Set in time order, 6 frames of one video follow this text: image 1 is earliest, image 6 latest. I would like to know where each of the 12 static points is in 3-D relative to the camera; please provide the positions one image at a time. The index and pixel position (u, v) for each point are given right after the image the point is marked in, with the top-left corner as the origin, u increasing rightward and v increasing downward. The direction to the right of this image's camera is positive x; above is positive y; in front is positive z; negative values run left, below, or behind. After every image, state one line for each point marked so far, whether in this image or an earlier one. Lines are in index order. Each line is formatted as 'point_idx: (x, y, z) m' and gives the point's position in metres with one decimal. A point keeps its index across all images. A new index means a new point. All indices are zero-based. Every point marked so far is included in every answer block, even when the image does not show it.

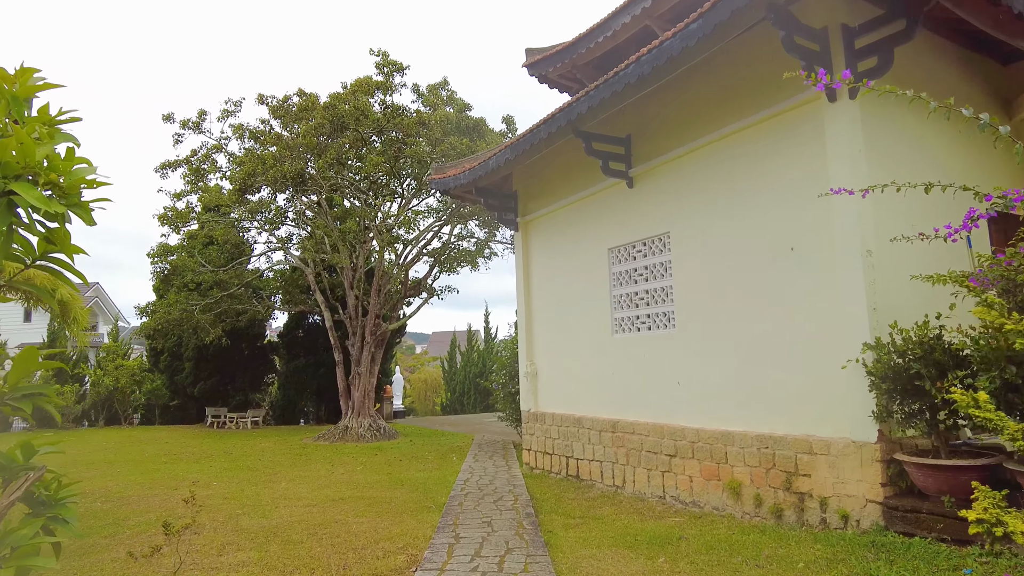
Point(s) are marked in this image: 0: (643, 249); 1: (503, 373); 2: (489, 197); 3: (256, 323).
0: (+1.2, +0.4, +6.2) m
1: (-0.2, -1.4, +11.4) m
2: (-0.3, +1.1, +8.1) m
3: (-7.6, -1.0, +19.9) m
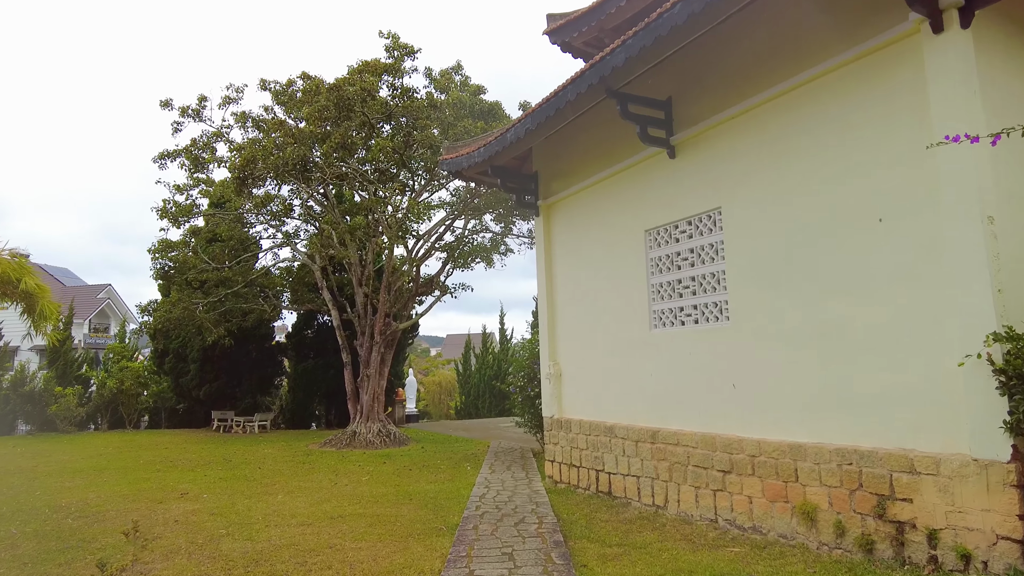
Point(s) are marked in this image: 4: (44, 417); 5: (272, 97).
0: (+1.4, +0.5, +5.4) m
1: (+0.1, -1.4, +10.5) m
2: (-0.1, +1.2, +7.3) m
3: (-7.1, -1.0, +19.2) m
4: (-12.4, -3.4, +17.9) m
5: (-4.4, +3.5, +12.5) m
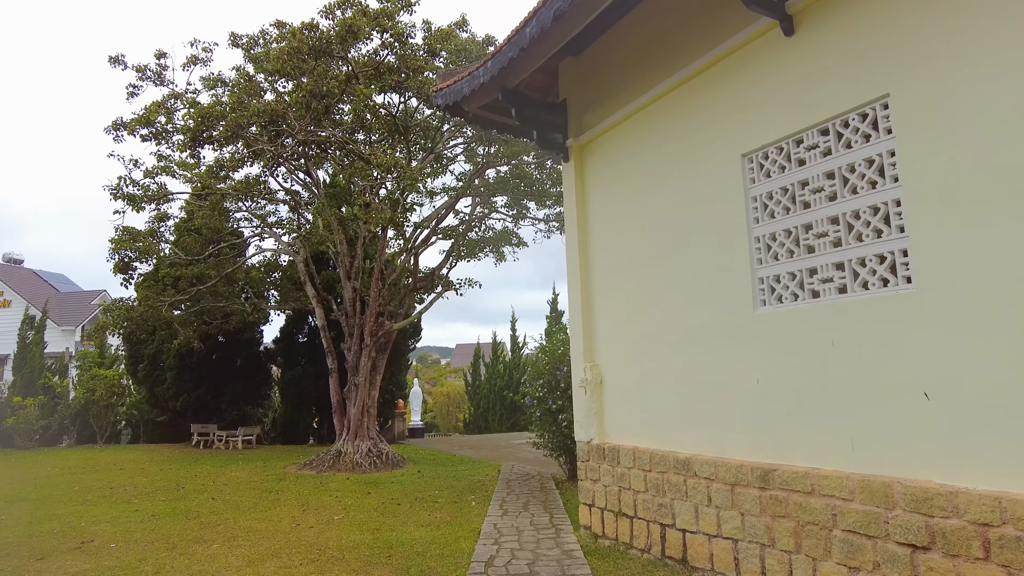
0: (+1.5, +0.7, +3.3) m
1: (+0.3, -1.2, +8.5) m
2: (+0.1, +1.4, +5.3) m
3: (-6.7, -1.0, +17.3) m
4: (-12.1, -3.4, +16.0) m
5: (-4.2, +3.6, +10.6) m
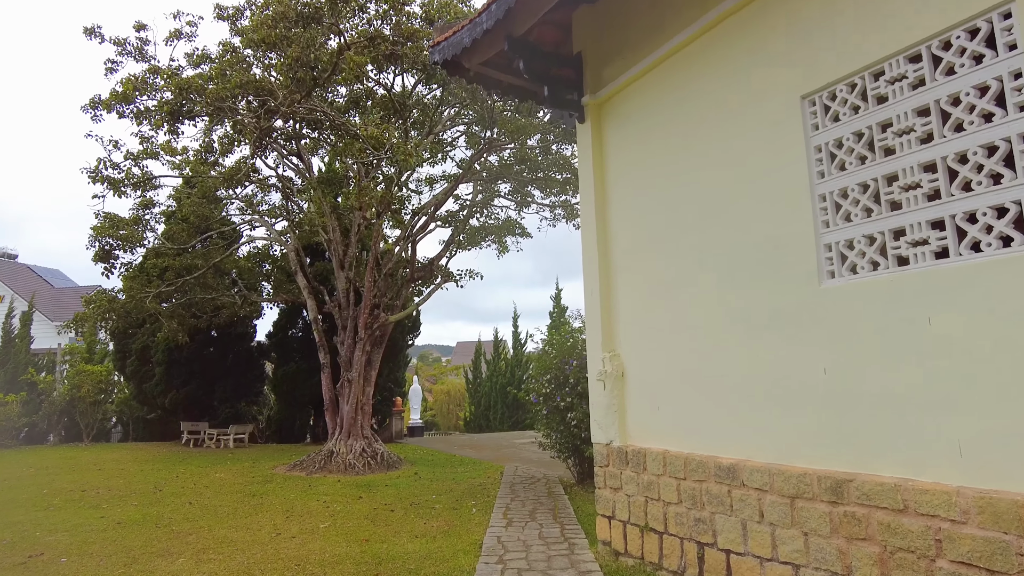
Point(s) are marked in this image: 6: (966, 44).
0: (+1.6, +0.9, +2.6) m
1: (+0.4, -1.1, +7.8) m
2: (+0.1, +1.6, +4.6) m
3: (-6.7, -0.8, +16.6) m
4: (-12.0, -3.2, +15.4) m
5: (-4.1, +3.8, +9.9) m
6: (+1.7, +0.9, +2.5) m
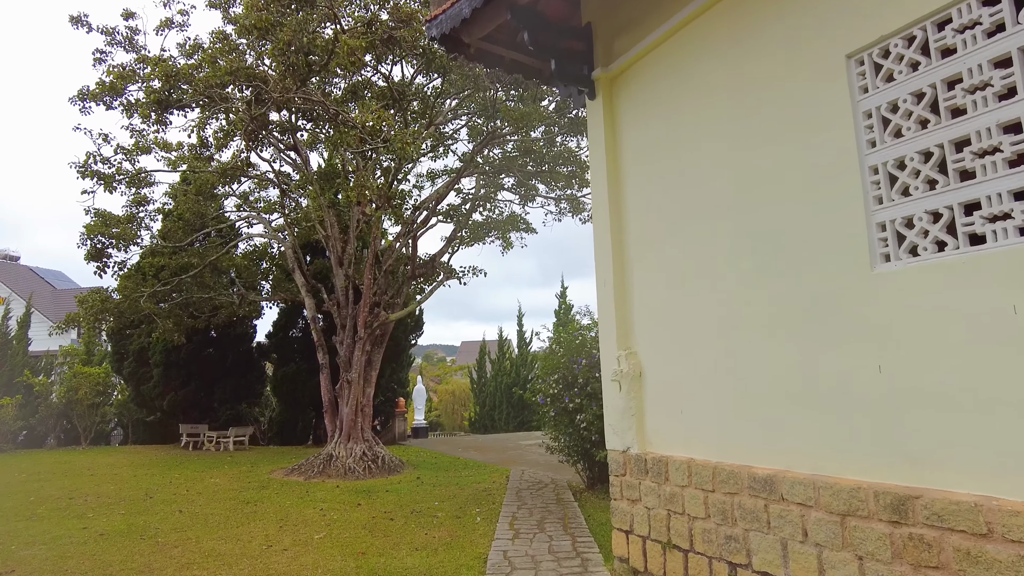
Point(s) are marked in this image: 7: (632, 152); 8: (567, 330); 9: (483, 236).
0: (+1.6, +0.9, +2.2) m
1: (+0.4, -1.0, +7.4) m
2: (+0.2, +1.6, +4.2) m
3: (-6.5, -0.8, +16.3) m
4: (-11.9, -3.2, +15.1) m
5: (-4.1, +3.8, +9.5) m
6: (+1.7, +1.0, +2.1) m
7: (+0.7, +0.8, +4.1) m
8: (+0.6, -0.5, +7.6) m
9: (-0.5, +0.9, +11.8) m
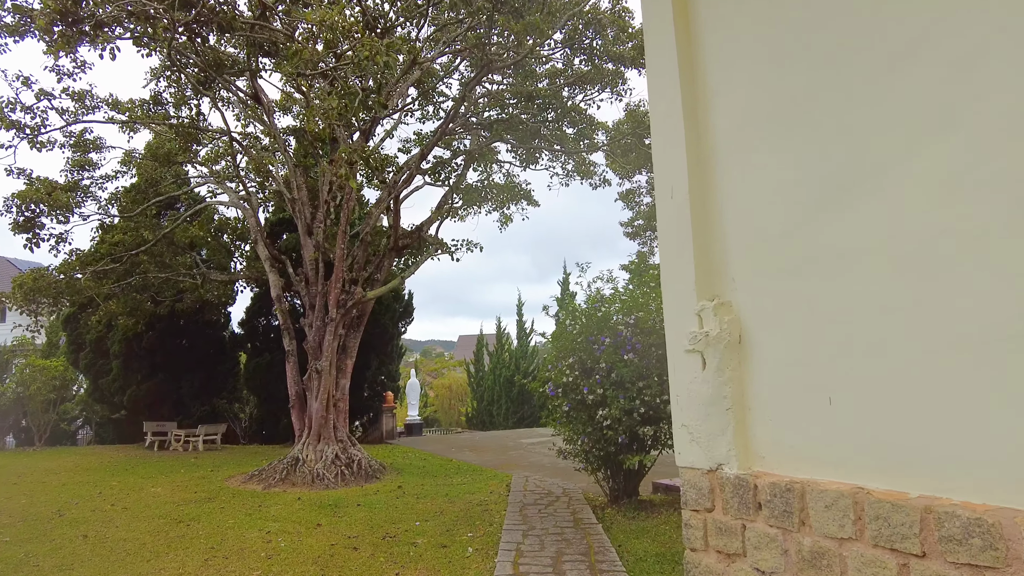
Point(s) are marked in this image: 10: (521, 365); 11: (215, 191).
0: (+1.6, +1.2, +0.7) m
1: (+0.5, -0.7, +5.8) m
2: (+0.2, +1.9, +2.6) m
3: (-6.6, -0.4, +14.7) m
4: (-11.9, -2.9, +13.5) m
5: (-4.1, +4.2, +7.9) m
6: (+1.7, +1.3, +0.5) m
7: (+0.7, +1.1, +2.5) m
8: (+0.6, -0.1, +6.0) m
9: (-0.5, +1.3, +10.2) m
10: (+0.2, -2.2, +19.8) m
11: (-4.9, +1.6, +11.2) m
